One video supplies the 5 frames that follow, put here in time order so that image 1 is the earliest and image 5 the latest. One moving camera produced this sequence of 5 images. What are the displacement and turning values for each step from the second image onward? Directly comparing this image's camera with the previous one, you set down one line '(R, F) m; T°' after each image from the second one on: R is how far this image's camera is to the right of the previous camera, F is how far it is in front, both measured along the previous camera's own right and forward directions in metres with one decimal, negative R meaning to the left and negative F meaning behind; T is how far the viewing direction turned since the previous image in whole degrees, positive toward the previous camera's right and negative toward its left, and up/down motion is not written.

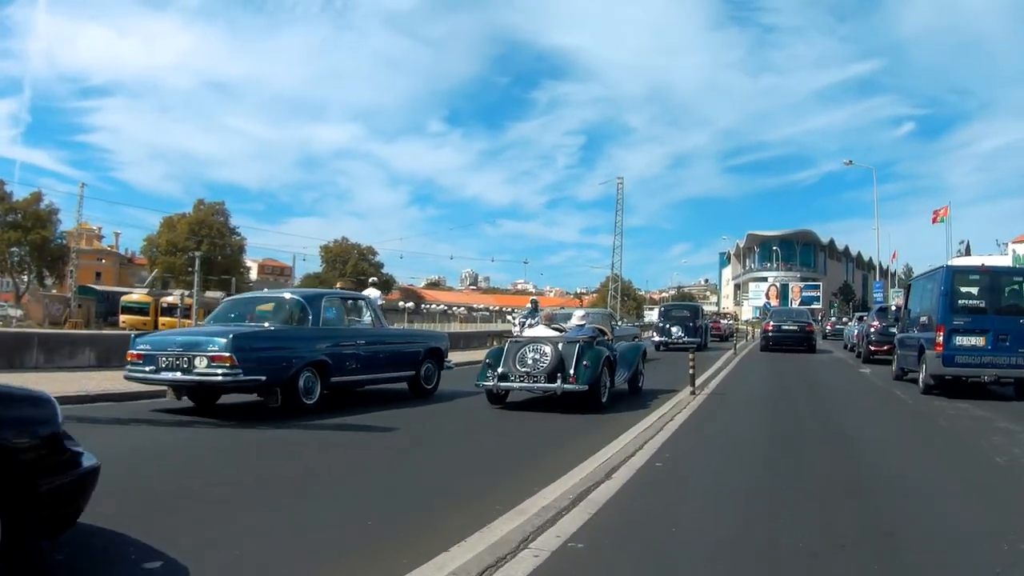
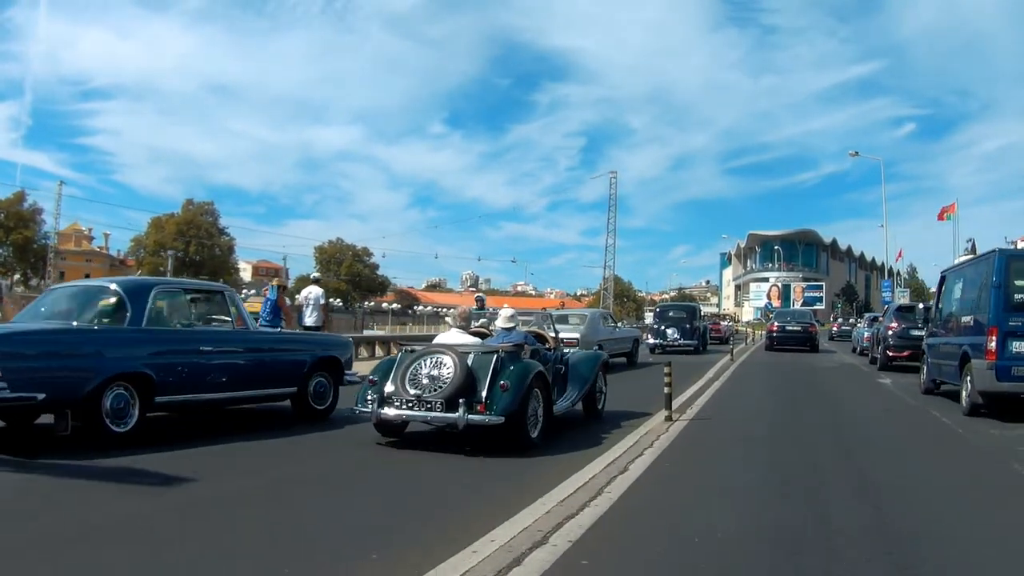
(+0.6, +1.9) m; 0°
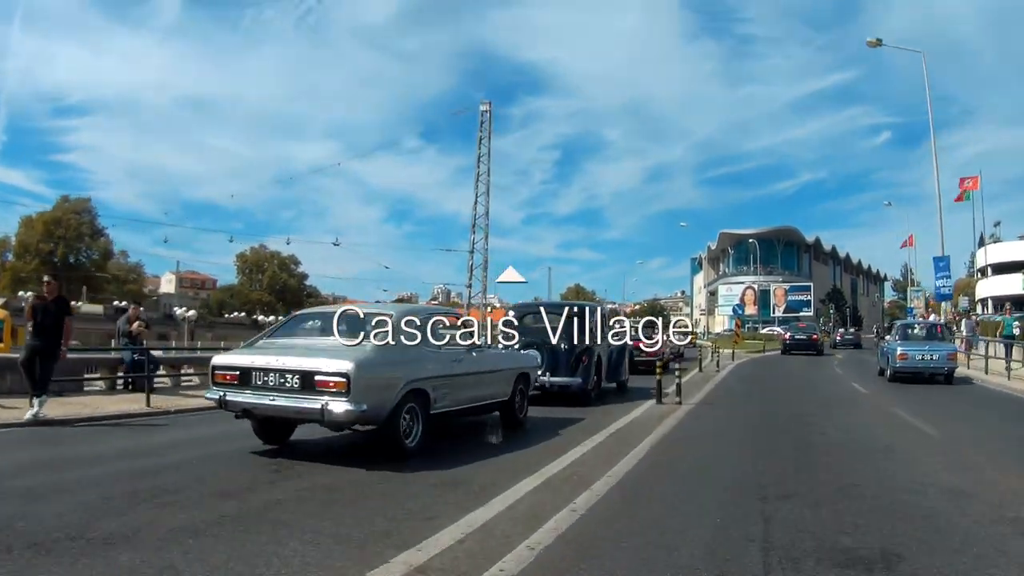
(+3.8, +11.6) m; +1°
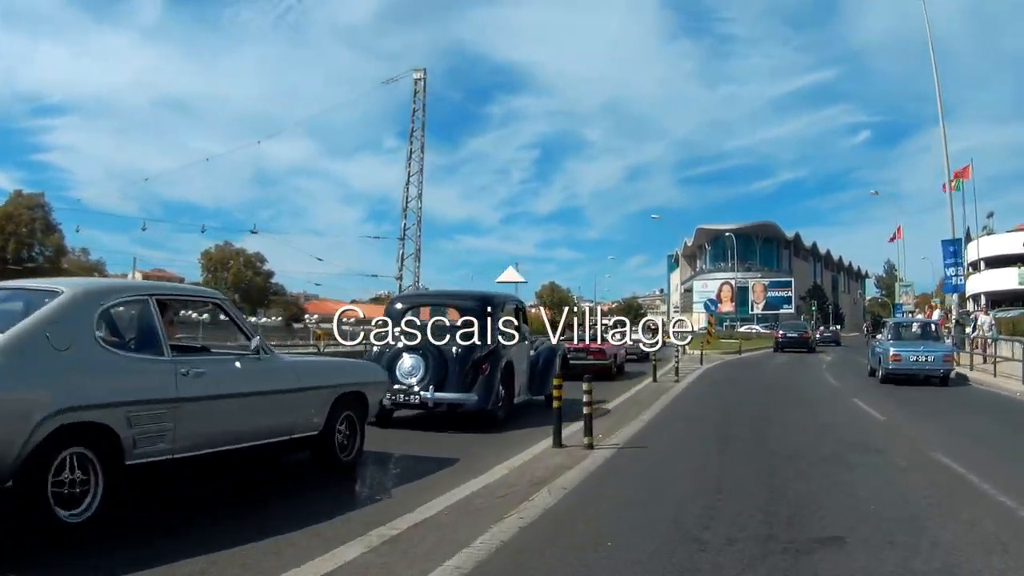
(+0.7, +2.2) m; +1°
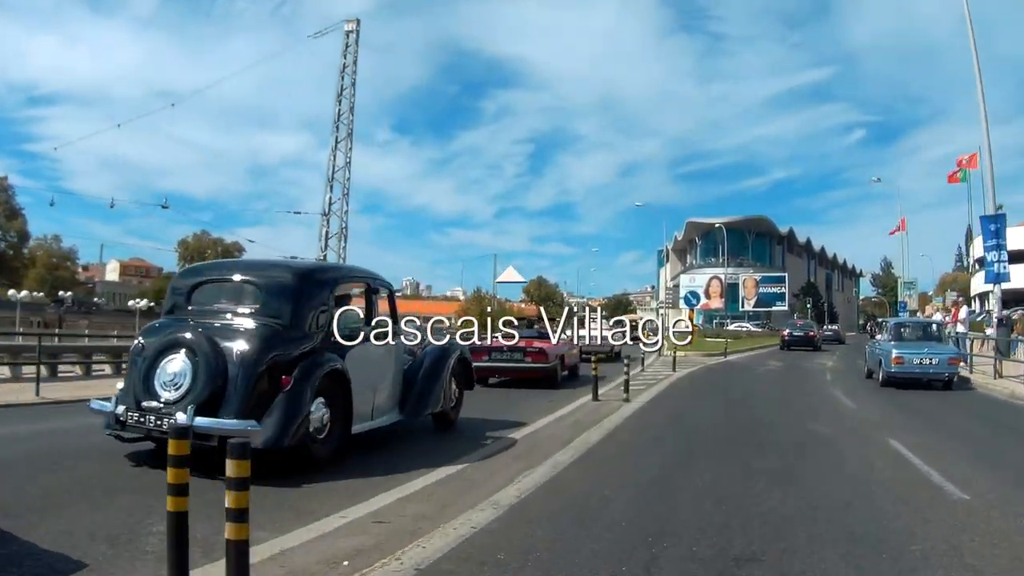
(+0.7, +2.2) m; +1°
